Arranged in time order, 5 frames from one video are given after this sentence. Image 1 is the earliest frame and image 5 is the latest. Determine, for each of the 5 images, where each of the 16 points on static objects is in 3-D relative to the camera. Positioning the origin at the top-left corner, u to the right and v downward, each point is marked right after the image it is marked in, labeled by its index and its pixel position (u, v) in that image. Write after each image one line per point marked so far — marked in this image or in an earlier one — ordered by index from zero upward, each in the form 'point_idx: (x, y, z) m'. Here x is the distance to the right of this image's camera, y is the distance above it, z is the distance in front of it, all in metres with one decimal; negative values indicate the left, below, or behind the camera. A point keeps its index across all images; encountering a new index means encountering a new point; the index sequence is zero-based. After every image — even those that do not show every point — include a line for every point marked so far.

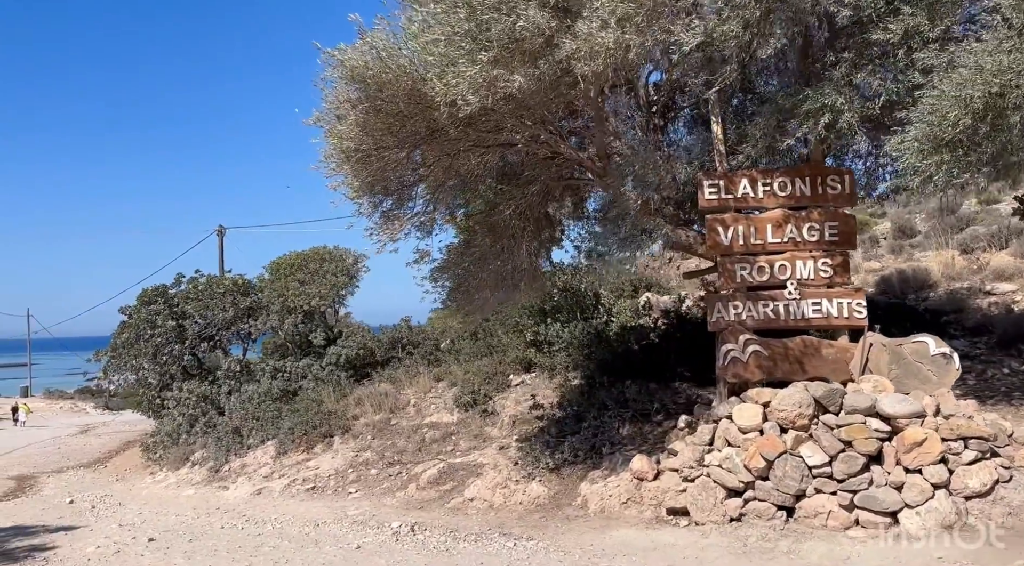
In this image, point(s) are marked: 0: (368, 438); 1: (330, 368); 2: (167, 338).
0: (-2.4, -2.6, +12.9) m
1: (-4.1, -1.9, +17.6) m
2: (-8.4, -1.4, +19.1) m
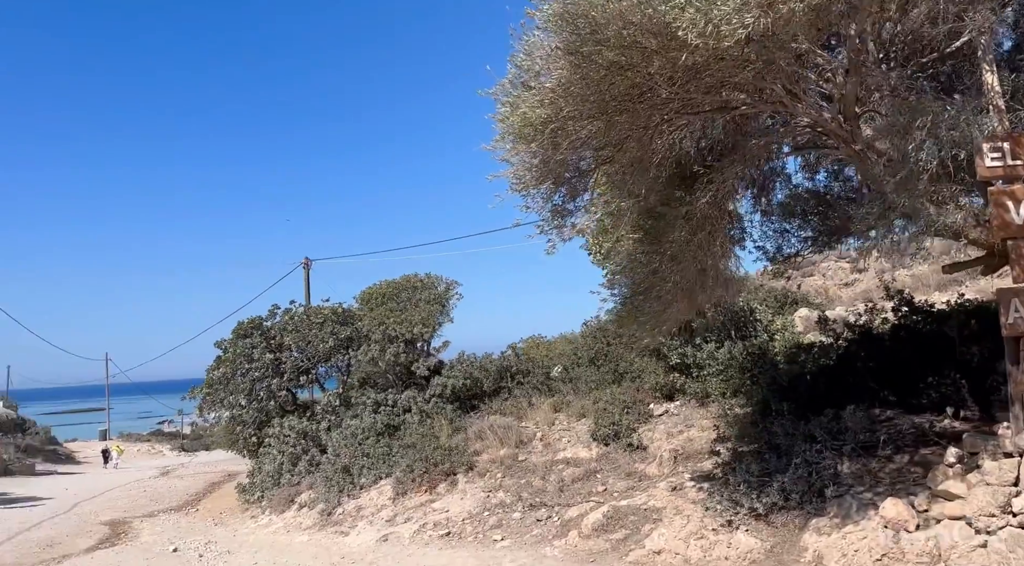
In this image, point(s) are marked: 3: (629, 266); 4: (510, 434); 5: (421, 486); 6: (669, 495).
0: (-0.2, -2.8, +11.5) m
1: (-1.6, -2.5, +16.3) m
2: (-5.8, -2.1, +18.2) m
3: (+1.1, +0.2, +7.2) m
4: (0.0, -2.4, +12.7) m
5: (-1.4, -3.2, +12.1) m
6: (+1.7, -2.3, +8.3) m
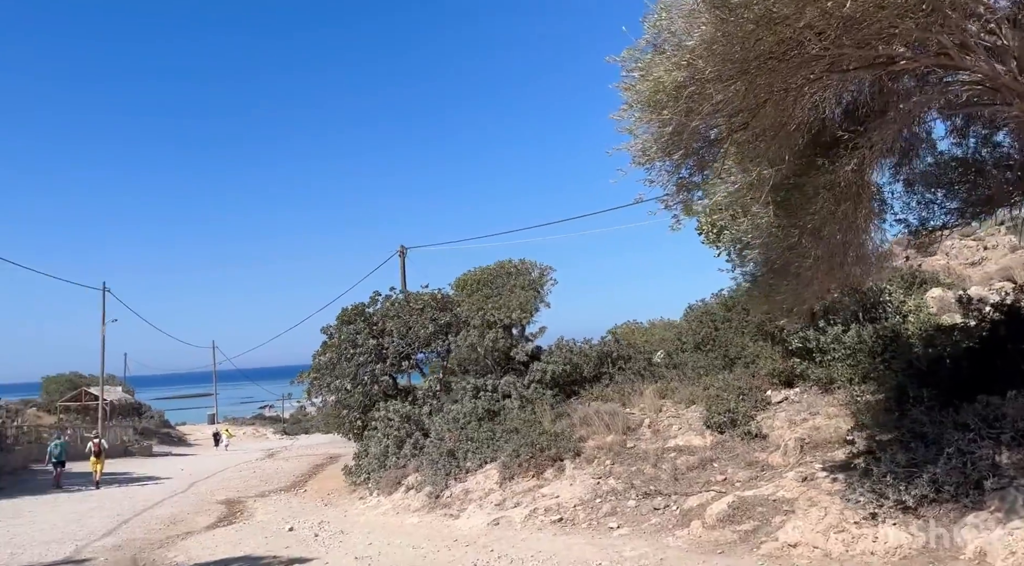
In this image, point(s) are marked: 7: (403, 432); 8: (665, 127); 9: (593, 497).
0: (+1.4, -2.6, +11.2) m
1: (+0.5, -2.1, +16.2) m
2: (-3.4, -1.7, +18.5) m
3: (+2.2, +0.4, +6.8) m
4: (+1.7, -2.2, +12.4) m
5: (+0.3, -2.9, +12.0) m
6: (+2.9, -2.0, +7.9) m
7: (-2.4, -3.2, +16.8) m
8: (+1.1, +1.2, +6.2) m
9: (+1.1, -2.8, +10.1) m
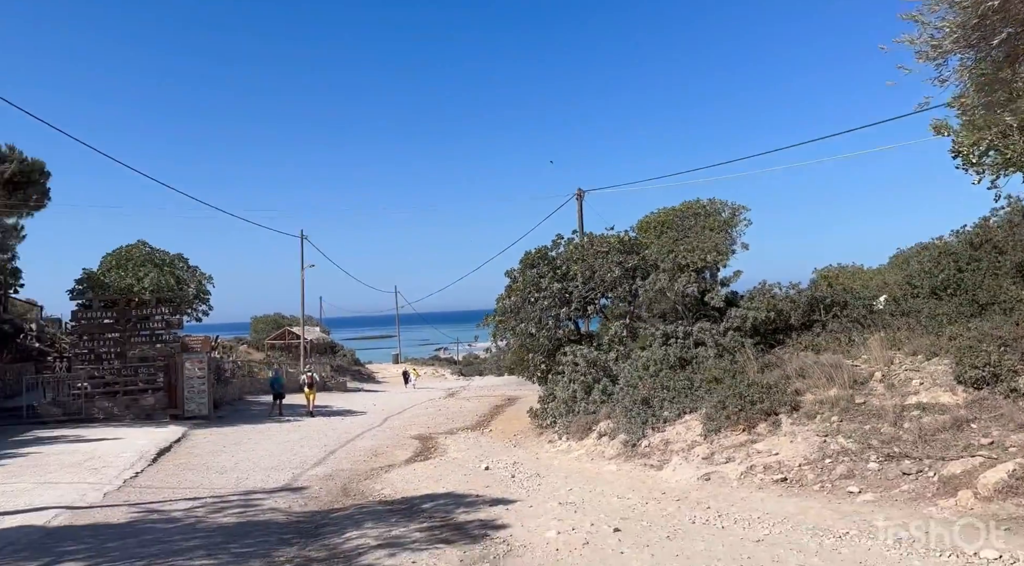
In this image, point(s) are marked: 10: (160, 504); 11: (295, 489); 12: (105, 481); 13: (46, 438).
0: (+4.1, -1.8, +10.1) m
1: (+4.3, -1.0, +15.1) m
2: (+0.9, -0.4, +18.1) m
3: (+3.9, +0.9, +5.4) m
4: (+4.7, -1.3, +11.1) m
5: (+3.2, -2.0, +11.1) m
6: (+4.9, -1.4, +6.5) m
7: (+1.6, -2.0, +16.4) m
8: (+2.8, +1.7, +5.0) m
9: (+3.6, -2.0, +9.1) m
10: (-5.2, -3.3, +11.6) m
11: (-3.7, -3.5, +13.1) m
12: (-7.0, -3.4, +13.5) m
13: (-11.5, -3.8, +19.3) m
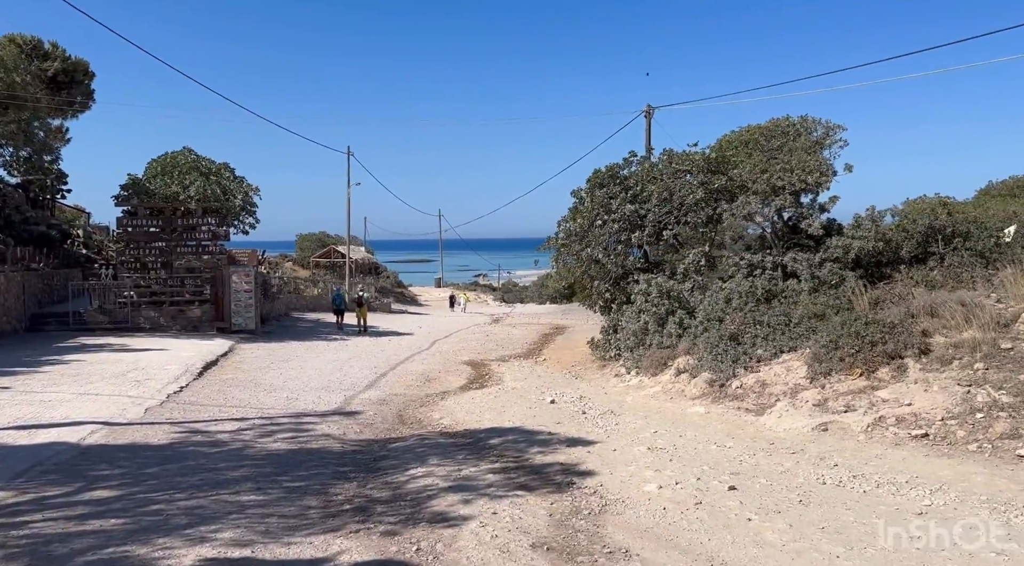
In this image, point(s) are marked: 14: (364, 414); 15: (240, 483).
0: (+5.1, -0.9, +8.6) m
1: (+5.6, +0.3, +13.5) m
2: (+2.4, +1.3, +16.6) m
3: (+4.8, +1.3, +3.7) m
4: (+5.7, -0.4, +9.6) m
5: (+4.2, -1.0, +9.7) m
6: (+5.7, -1.0, +4.9) m
7: (+2.9, -0.5, +15.0) m
8: (+3.6, +2.1, +3.3) m
9: (+4.5, -1.2, +7.7) m
10: (-4.2, -1.9, +10.7) m
11: (-2.6, -2.0, +12.2) m
12: (-5.9, -1.8, +12.7) m
13: (-10.1, -1.5, +18.7) m
14: (-2.4, -2.1, +12.3) m
15: (-2.7, -1.9, +7.6) m
